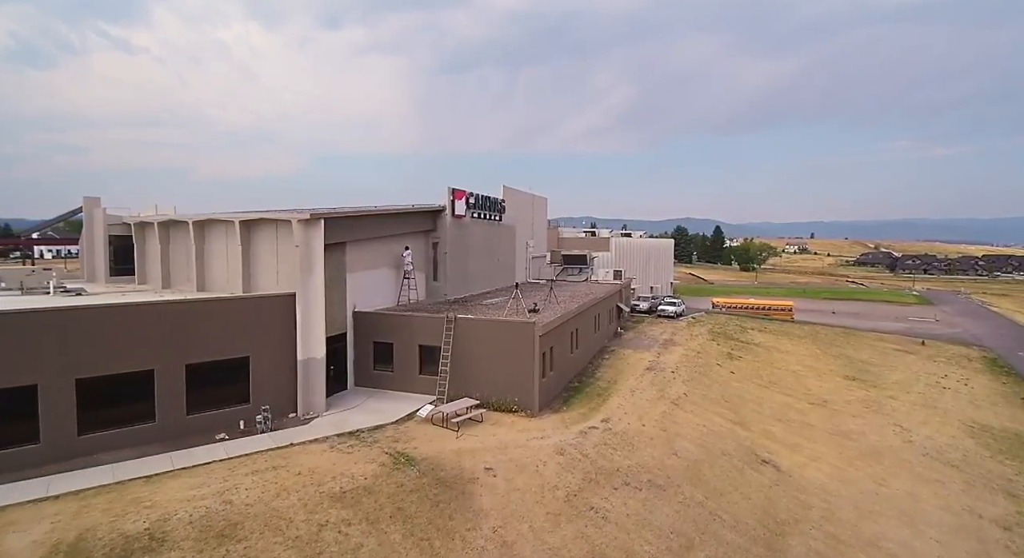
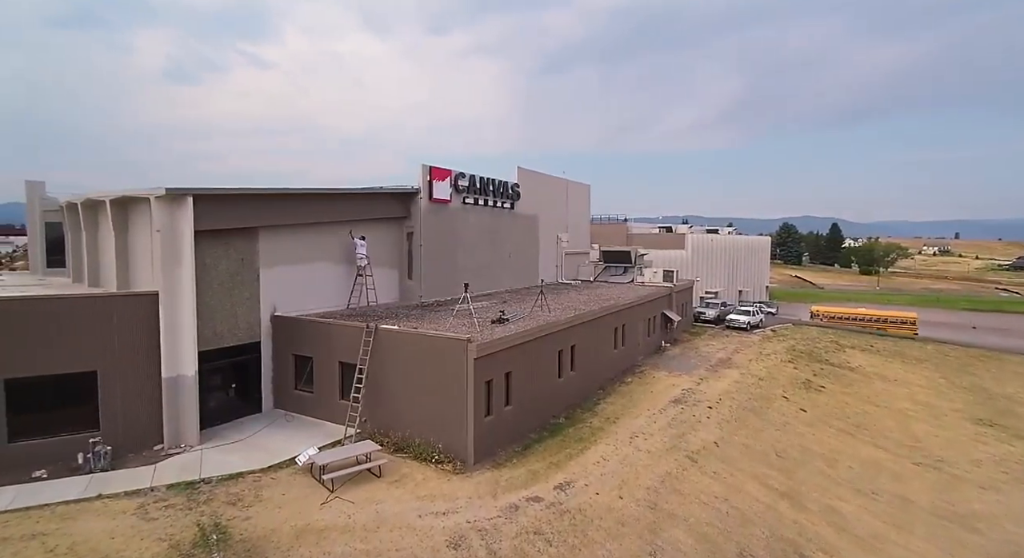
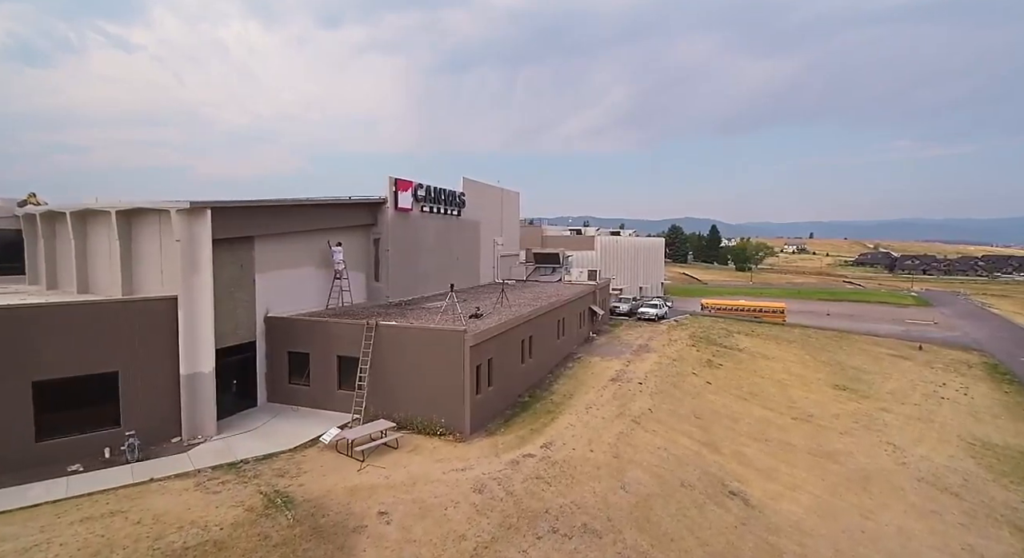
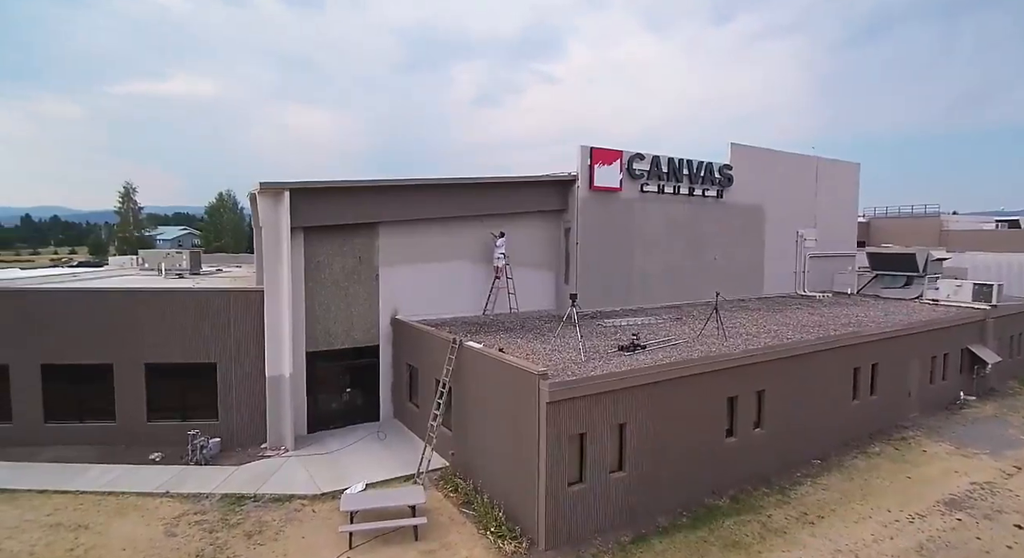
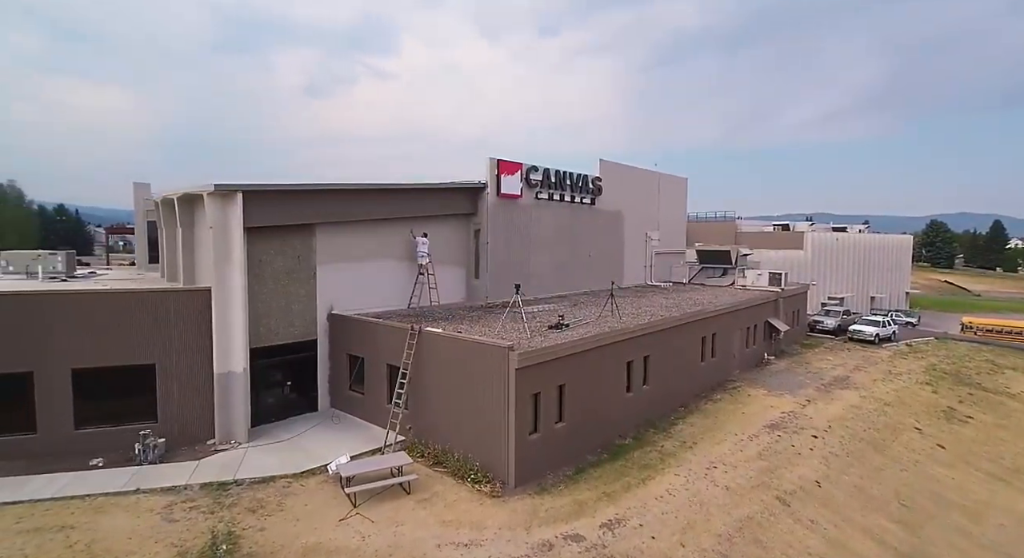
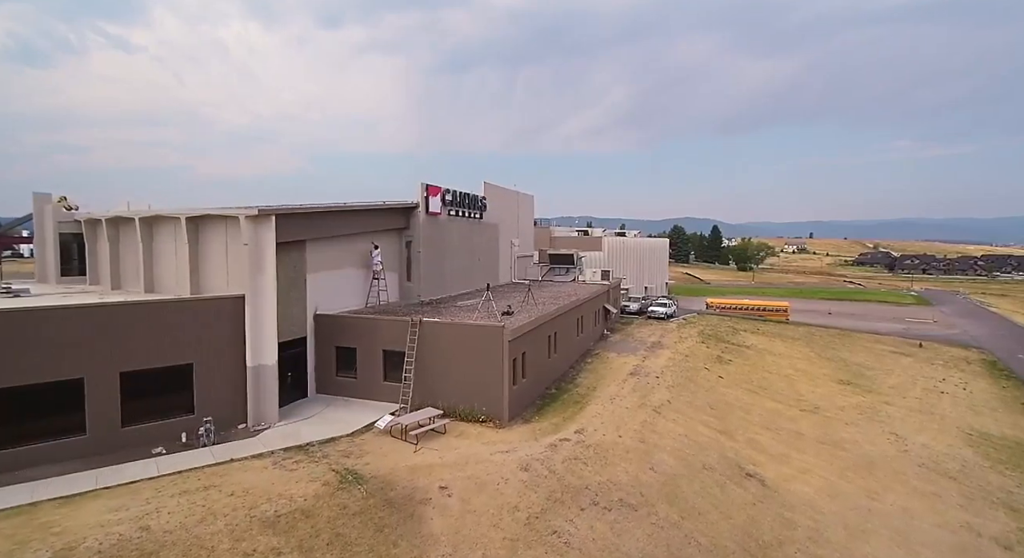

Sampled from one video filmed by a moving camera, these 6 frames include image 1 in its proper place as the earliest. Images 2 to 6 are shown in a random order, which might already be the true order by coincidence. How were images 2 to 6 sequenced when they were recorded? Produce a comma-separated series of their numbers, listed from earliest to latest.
6, 3, 2, 5, 4
